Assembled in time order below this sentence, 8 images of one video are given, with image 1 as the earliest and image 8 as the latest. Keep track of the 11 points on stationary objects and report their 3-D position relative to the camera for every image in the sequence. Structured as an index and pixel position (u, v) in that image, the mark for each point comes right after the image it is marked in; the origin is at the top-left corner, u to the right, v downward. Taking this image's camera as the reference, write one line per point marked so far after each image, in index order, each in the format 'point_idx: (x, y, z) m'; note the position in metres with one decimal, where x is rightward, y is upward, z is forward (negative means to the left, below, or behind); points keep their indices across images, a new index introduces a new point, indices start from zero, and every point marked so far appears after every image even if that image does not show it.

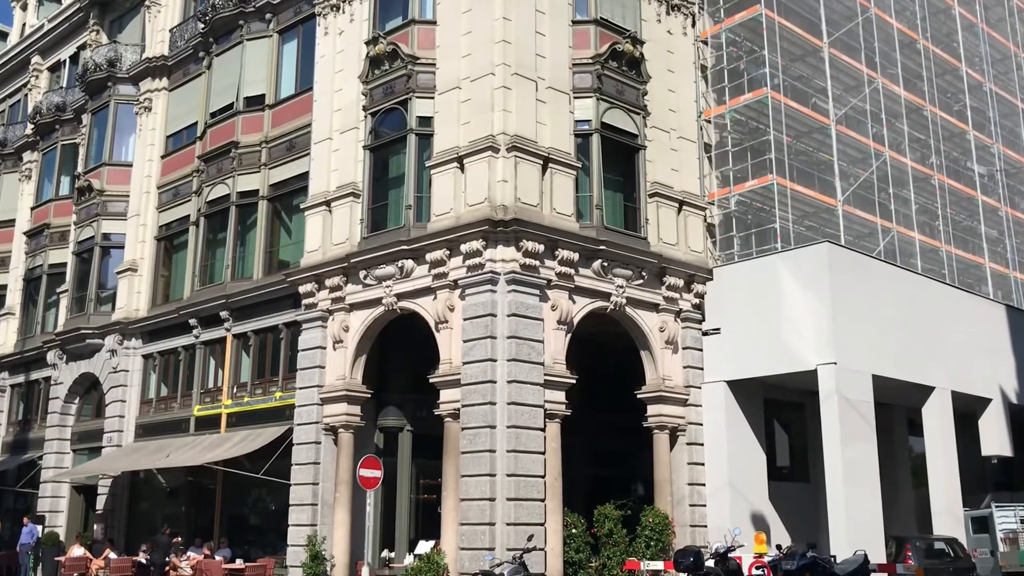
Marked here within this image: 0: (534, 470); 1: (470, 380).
0: (+0.4, -3.4, +18.4) m
1: (-0.8, -1.8, +18.7) m
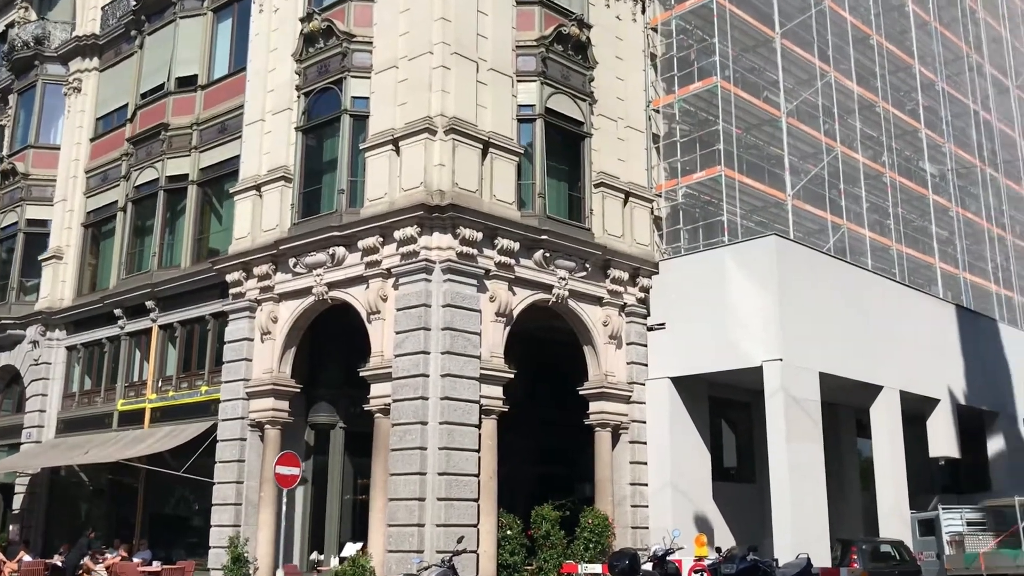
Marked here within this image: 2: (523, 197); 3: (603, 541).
0: (-0.8, -3.2, +17.5) m
1: (-2.0, -1.6, +17.7) m
2: (+0.2, +1.9, +20.0) m
3: (+1.8, -4.9, +19.1) m
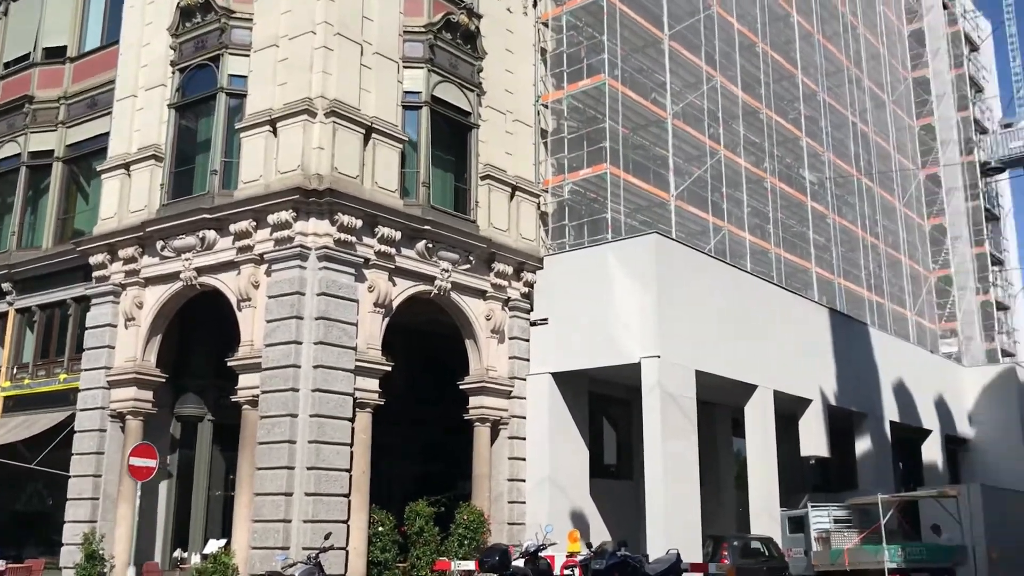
0: (-3.0, -3.0, +16.9) m
1: (-4.2, -1.3, +17.0) m
2: (-2.1, +2.0, +19.5) m
3: (-0.7, -4.8, +18.8) m
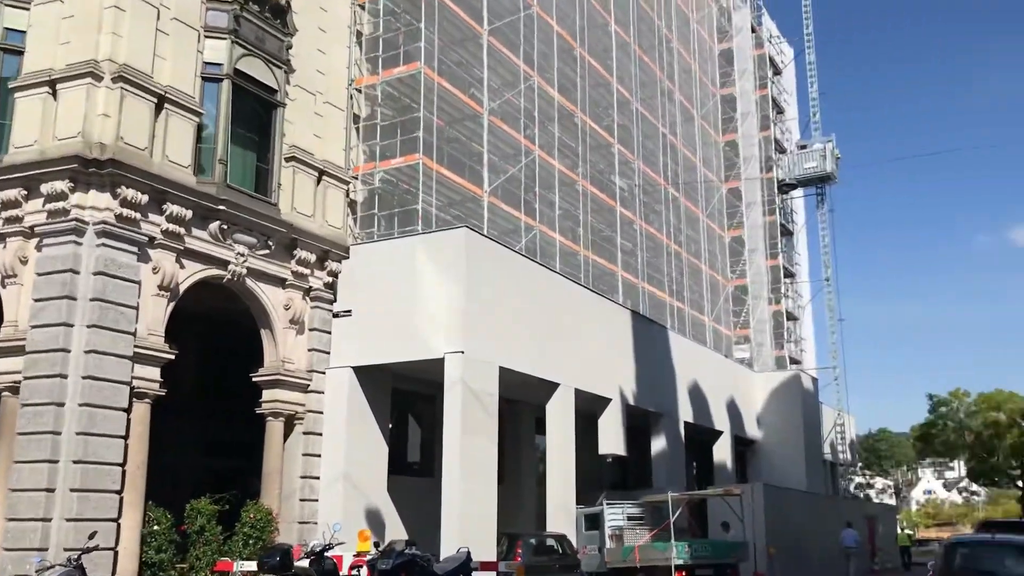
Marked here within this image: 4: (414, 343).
0: (-6.4, -2.7, +15.6) m
1: (-7.5, -0.9, +15.5) m
2: (-5.8, +2.3, +18.4) m
3: (-4.5, -4.5, +17.9) m
4: (-2.0, -1.1, +19.7) m
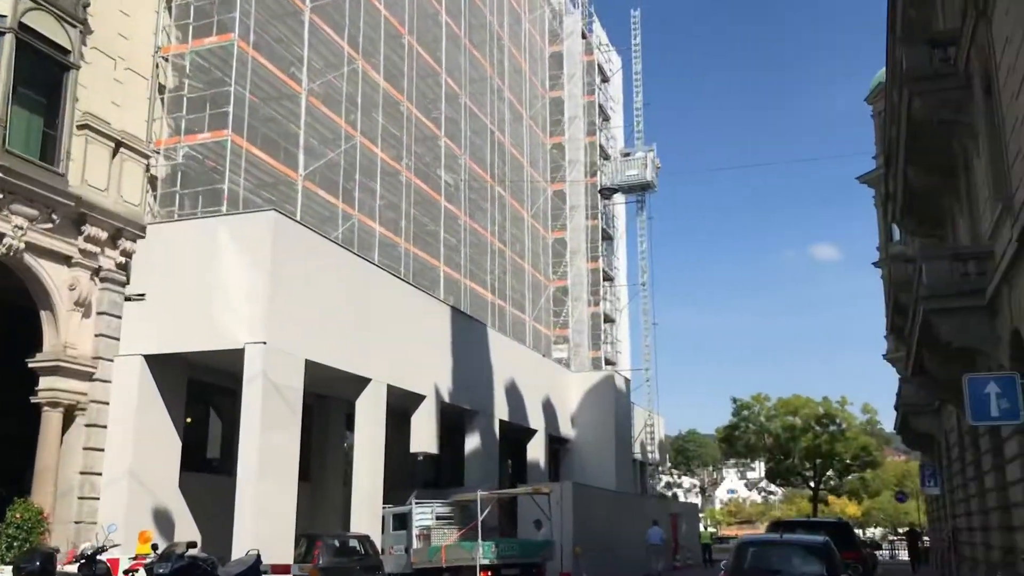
0: (-9.3, -2.2, +13.7) m
1: (-10.3, -0.4, +13.4) m
2: (-9.0, +2.8, +16.5) m
3: (-7.9, -4.1, +16.2) m
4: (-5.6, -0.8, +18.5) m
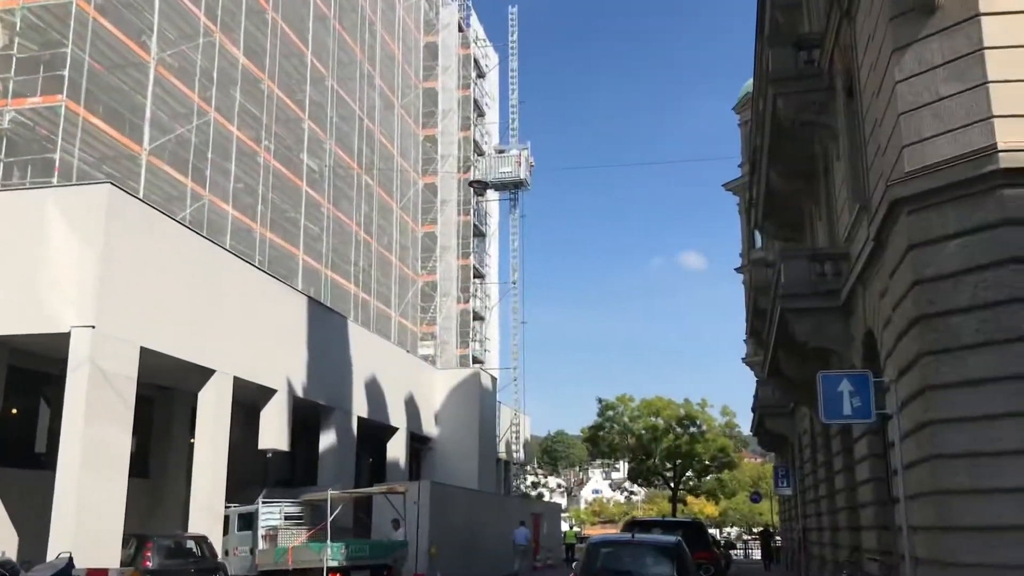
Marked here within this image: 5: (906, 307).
0: (-11.3, -1.8, +11.6) m
1: (-12.2, +0.1, +11.2) m
2: (-11.2, +3.3, +14.5) m
3: (-10.3, -3.7, +14.3) m
4: (-8.2, -0.4, +16.9) m
5: (+4.4, -0.2, +11.1) m
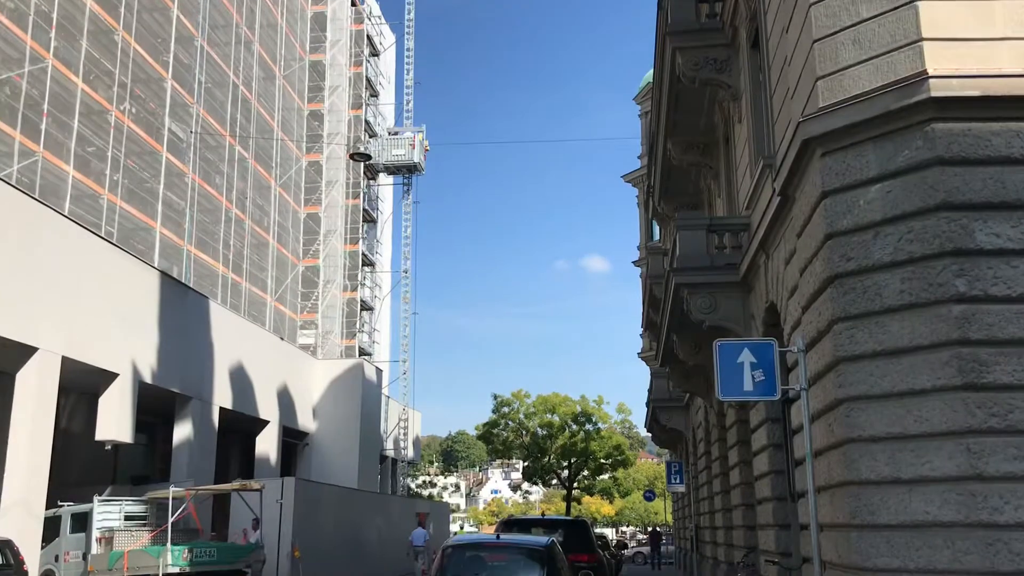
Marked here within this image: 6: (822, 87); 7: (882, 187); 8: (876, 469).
0: (-12.8, -1.0, +8.5) m
1: (-13.6, +0.8, +8.0) m
2: (-12.9, +4.0, +11.3) m
3: (-12.1, -3.0, +11.3) m
4: (-10.2, +0.2, +14.0) m
5: (+2.9, +0.2, +9.5) m
6: (+3.0, +1.9, +9.4) m
7: (+3.3, +0.9, +8.8) m
8: (+3.1, -1.6, +8.4) m
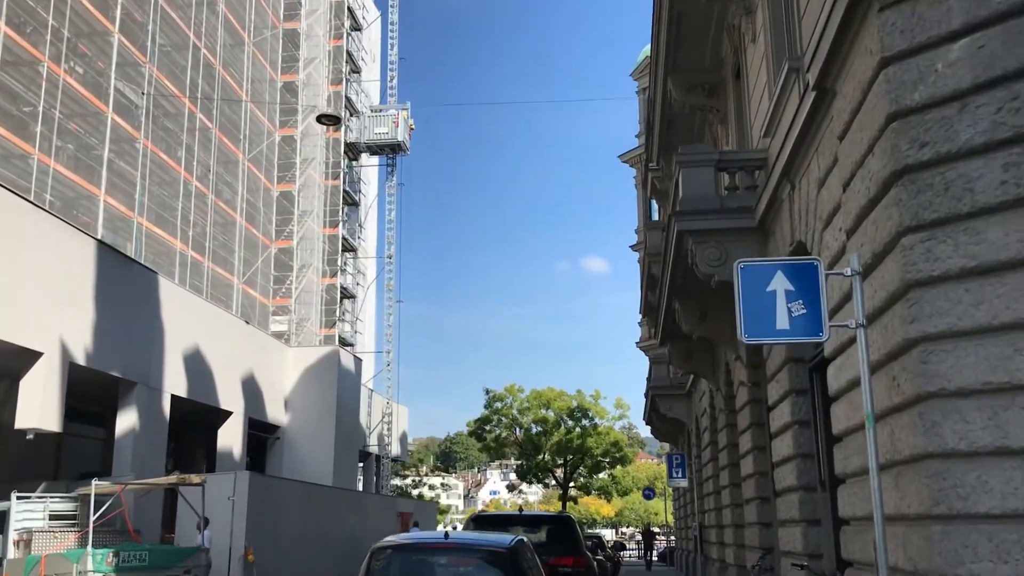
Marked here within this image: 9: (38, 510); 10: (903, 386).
0: (-13.2, -0.4, +5.9) m
1: (-14.0, +1.4, +5.5) m
2: (-13.3, +4.6, +8.8) m
3: (-12.5, -2.4, +8.7) m
4: (-10.6, +0.8, +11.5) m
5: (+2.6, +0.9, +6.9) m
6: (+2.6, +2.6, +6.9) m
7: (+2.9, +1.6, +6.3) m
8: (+2.7, -0.9, +5.9) m
9: (-8.4, -3.9, +17.3) m
10: (+2.6, -0.6, +6.4) m
